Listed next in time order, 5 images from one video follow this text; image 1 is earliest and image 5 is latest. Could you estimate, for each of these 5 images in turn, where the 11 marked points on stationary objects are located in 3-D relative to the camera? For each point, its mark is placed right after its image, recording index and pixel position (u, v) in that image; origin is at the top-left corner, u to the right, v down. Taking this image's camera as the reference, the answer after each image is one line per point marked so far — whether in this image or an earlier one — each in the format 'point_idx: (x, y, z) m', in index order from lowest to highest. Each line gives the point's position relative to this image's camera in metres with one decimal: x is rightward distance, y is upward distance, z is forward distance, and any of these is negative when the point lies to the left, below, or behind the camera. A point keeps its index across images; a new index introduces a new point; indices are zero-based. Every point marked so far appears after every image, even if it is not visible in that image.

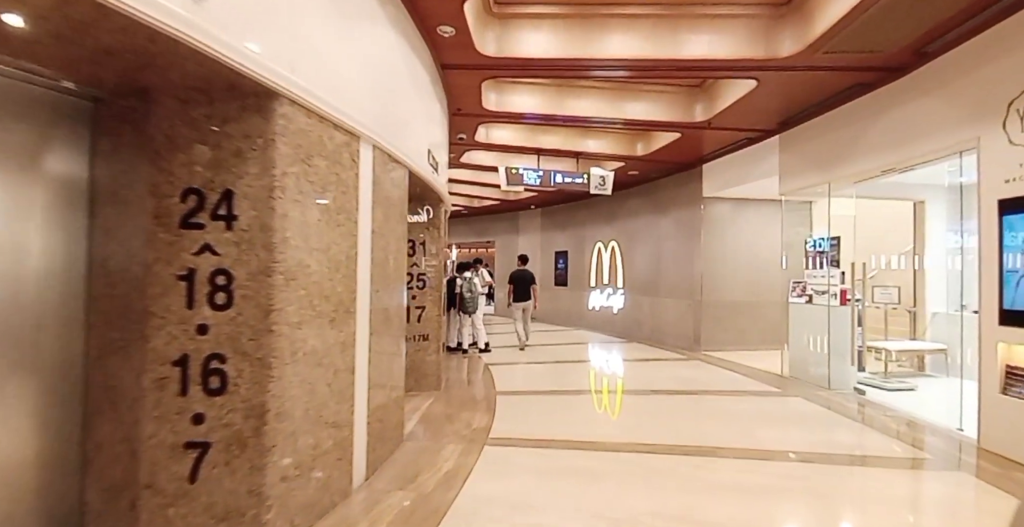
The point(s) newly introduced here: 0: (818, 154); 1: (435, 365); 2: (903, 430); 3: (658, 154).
0: (+3.8, +1.4, +6.6) m
1: (-0.9, -1.1, +5.9) m
2: (+3.8, -1.6, +5.1) m
3: (+2.4, +1.8, +8.6) m
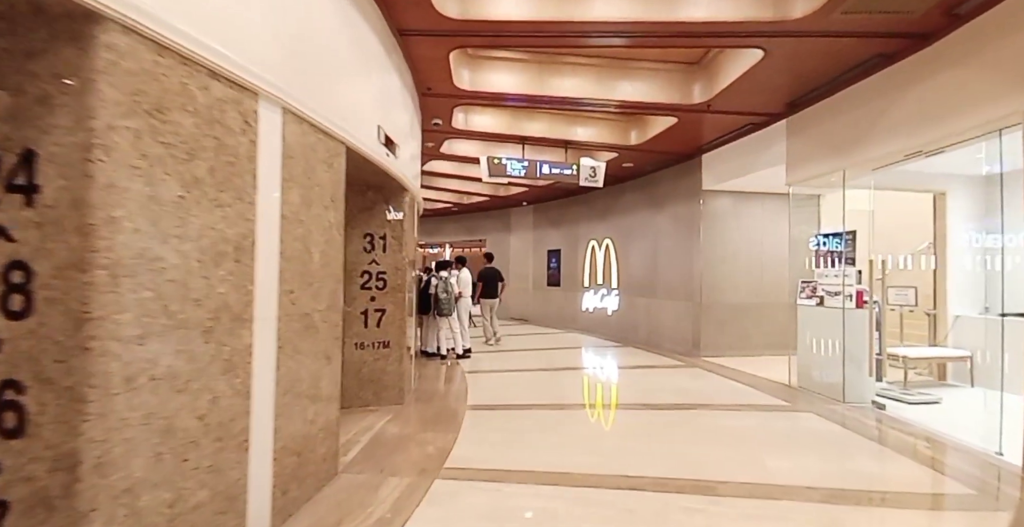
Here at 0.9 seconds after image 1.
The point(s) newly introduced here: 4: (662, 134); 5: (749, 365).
0: (+3.5, +1.4, +5.9) m
1: (-1.1, -1.1, +5.2) m
2: (+3.5, -1.6, +4.4) m
3: (+2.1, +1.8, +7.9) m
4: (+2.1, +1.8, +7.5) m
5: (+3.5, -1.5, +7.8) m
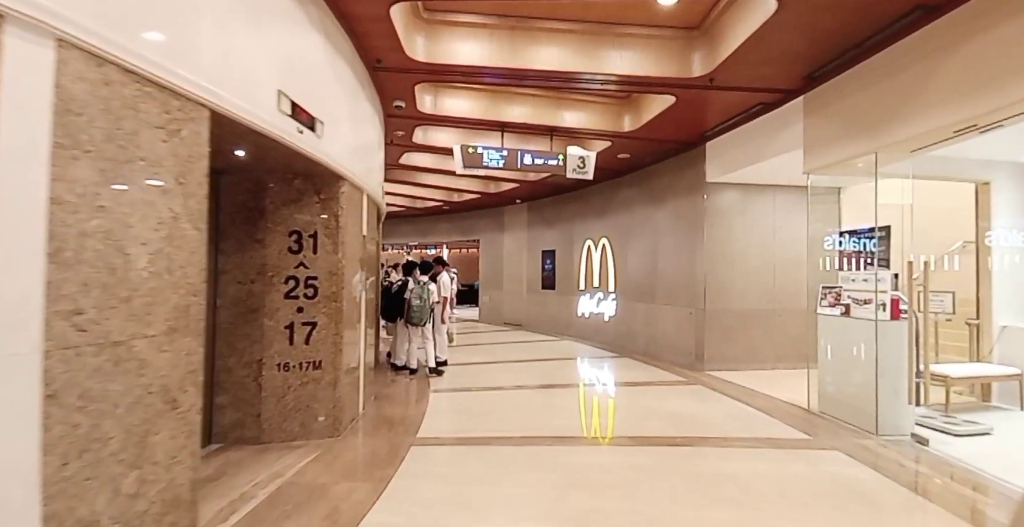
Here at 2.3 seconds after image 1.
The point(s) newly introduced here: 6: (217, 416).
0: (+3.2, +1.4, +4.9) m
1: (-1.5, -1.1, +4.3) m
2: (+3.2, -1.6, +3.4) m
3: (+1.8, +1.8, +7.0) m
4: (+1.8, +1.8, +6.5) m
5: (+3.2, -1.5, +6.8) m
6: (-2.3, -1.2, +4.2) m
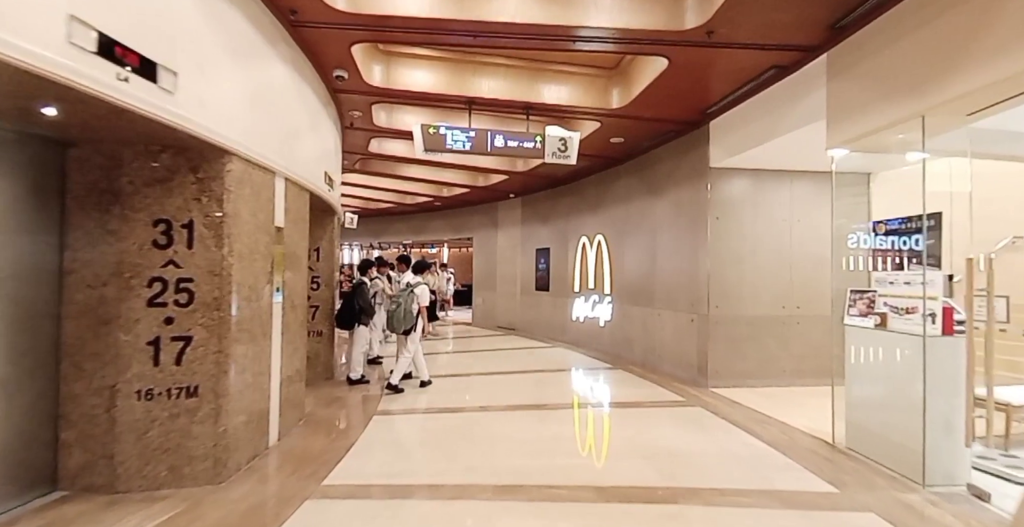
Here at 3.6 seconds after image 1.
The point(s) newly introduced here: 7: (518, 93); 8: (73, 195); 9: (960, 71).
0: (+2.8, +1.4, +3.8) m
1: (-1.9, -1.1, +3.4) m
2: (+2.7, -1.6, +2.4) m
3: (+1.5, +1.8, +5.9) m
4: (+1.5, +1.8, +5.5) m
5: (+2.8, -1.5, +5.7) m
6: (-2.8, -1.2, +3.3) m
7: (+0.1, +1.9, +6.0) m
8: (-2.7, +0.4, +3.2) m
9: (+2.8, +1.2, +3.3) m
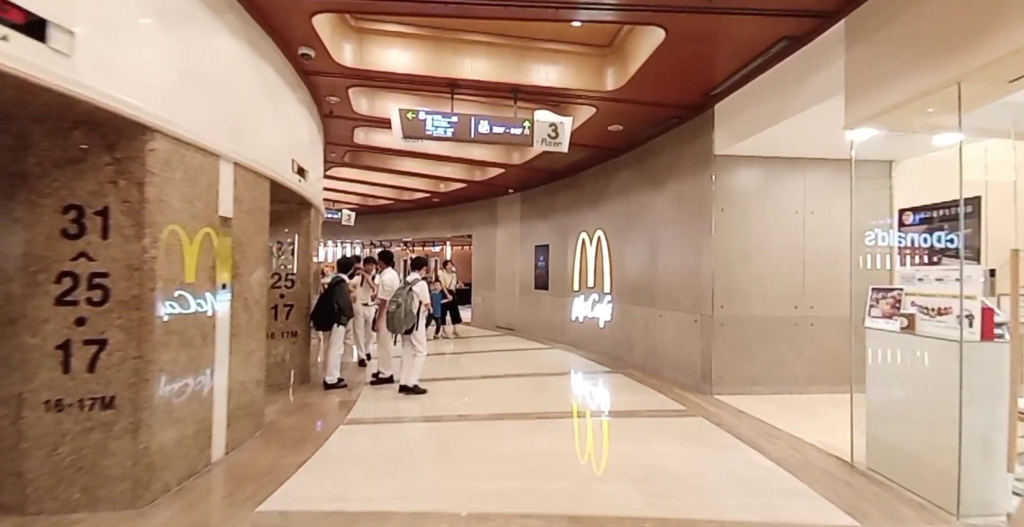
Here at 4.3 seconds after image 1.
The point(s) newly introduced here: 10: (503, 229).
0: (+2.6, +1.4, +3.3) m
1: (-2.1, -1.1, +2.9) m
2: (+2.5, -1.5, +1.8) m
3: (+1.3, +1.8, +5.4) m
4: (+1.3, +1.8, +5.0) m
5: (+2.7, -1.5, +5.2) m
6: (-3.0, -1.1, +2.9) m
7: (-0.1, +2.0, +5.5) m
8: (-2.9, +0.5, +2.8) m
9: (+2.6, +1.2, +2.7) m
10: (-0.2, +0.8, +12.0) m
